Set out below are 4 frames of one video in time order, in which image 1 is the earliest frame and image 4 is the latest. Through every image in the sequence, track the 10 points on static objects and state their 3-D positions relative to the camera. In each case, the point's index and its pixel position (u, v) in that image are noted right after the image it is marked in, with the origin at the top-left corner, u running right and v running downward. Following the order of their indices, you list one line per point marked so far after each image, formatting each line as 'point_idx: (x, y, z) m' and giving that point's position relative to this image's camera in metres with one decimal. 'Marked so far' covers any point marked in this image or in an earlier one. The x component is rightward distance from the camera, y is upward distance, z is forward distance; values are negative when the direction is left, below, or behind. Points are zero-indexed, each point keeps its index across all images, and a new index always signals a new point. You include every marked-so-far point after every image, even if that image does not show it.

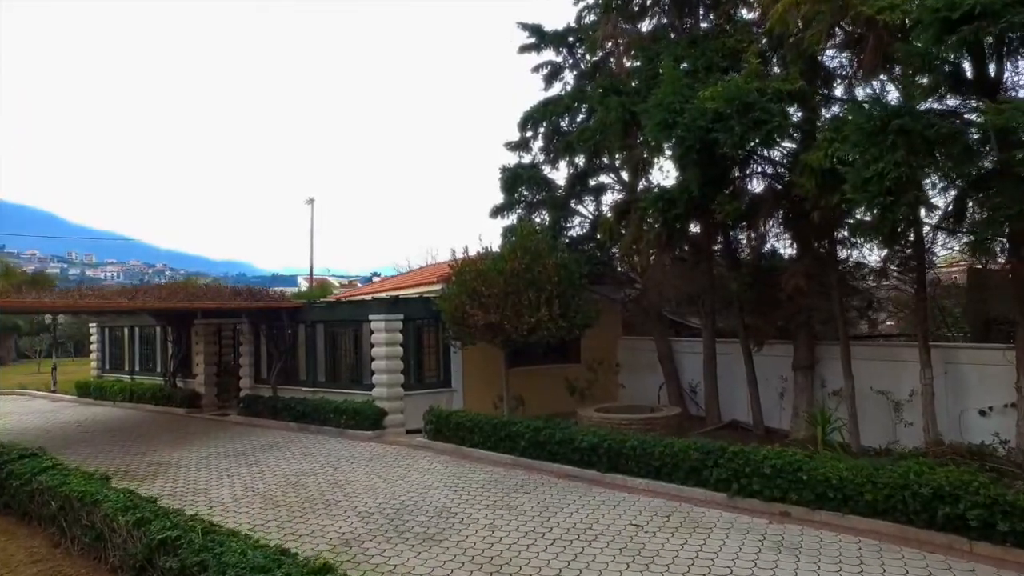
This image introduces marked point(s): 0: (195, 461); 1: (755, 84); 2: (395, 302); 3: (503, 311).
0: (-5.2, -2.9, +11.2) m
1: (+3.1, +2.6, +8.6) m
2: (-2.3, -0.3, +13.2) m
3: (-0.2, -0.4, +11.4) m
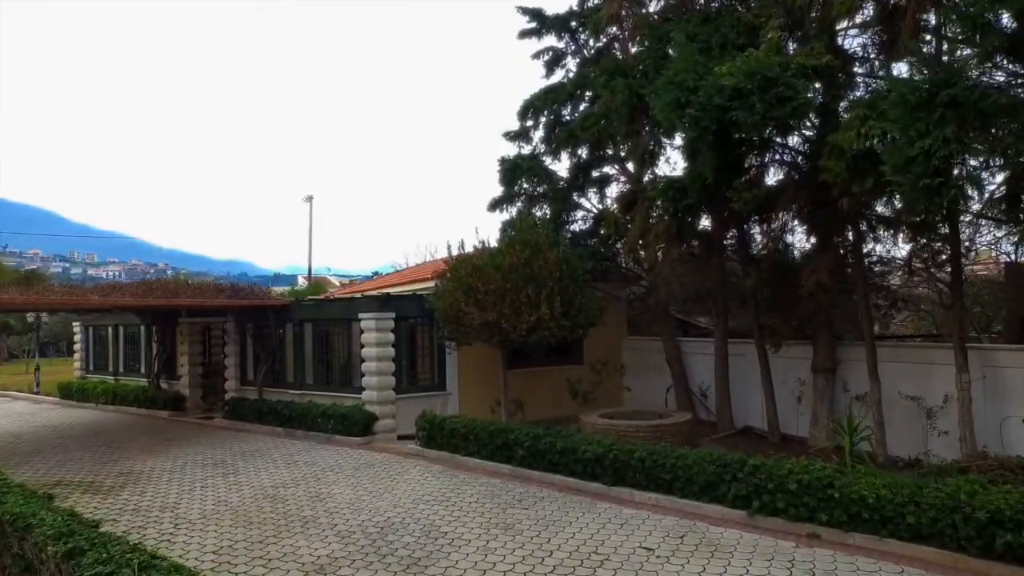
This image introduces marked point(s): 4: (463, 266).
0: (-5.2, -2.8, +10.4) m
1: (+3.0, +2.6, +7.8) m
2: (-2.3, -0.2, +12.4) m
3: (-0.2, -0.3, +10.7) m
4: (-0.8, +0.4, +11.1) m
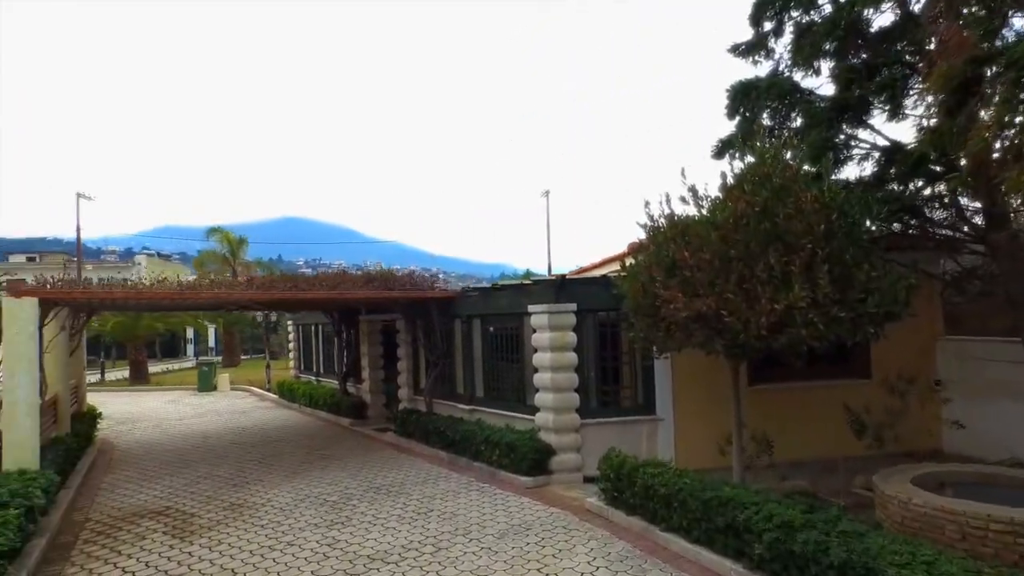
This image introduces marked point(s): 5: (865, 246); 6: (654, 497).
0: (-2.8, -2.6, +8.0) m
1: (+3.9, +3.0, +2.7) m
2: (+0.6, 0.0, +8.8) m
3: (+2.0, 0.0, +6.5) m
4: (+1.6, +0.6, +7.1) m
5: (+3.3, +0.4, +6.5) m
6: (+1.4, -2.0, +6.5) m
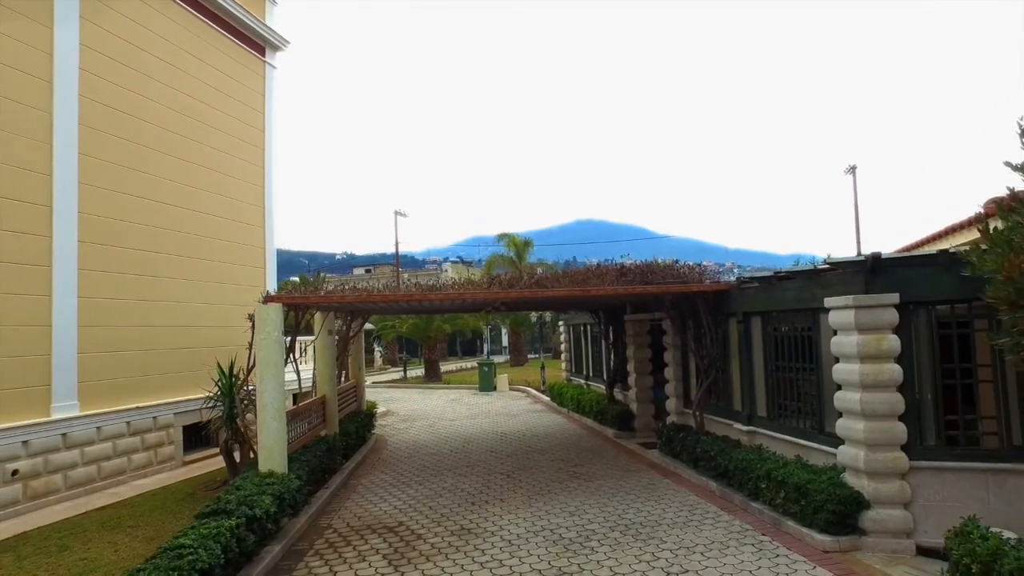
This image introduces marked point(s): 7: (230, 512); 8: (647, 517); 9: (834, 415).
0: (-0.1, -2.6, +6.9) m
1: (+3.7, +3.2, -0.7) m
2: (+3.3, +0.2, +6.3) m
3: (+3.6, +0.1, +3.6) m
4: (+3.4, +0.8, +4.3) m
5: (+4.8, +0.6, +3.0) m
6: (+3.1, -1.8, +3.8) m
7: (-2.5, -2.0, +6.2) m
8: (+1.5, -2.5, +7.7) m
9: (+3.3, -1.3, +7.2) m
